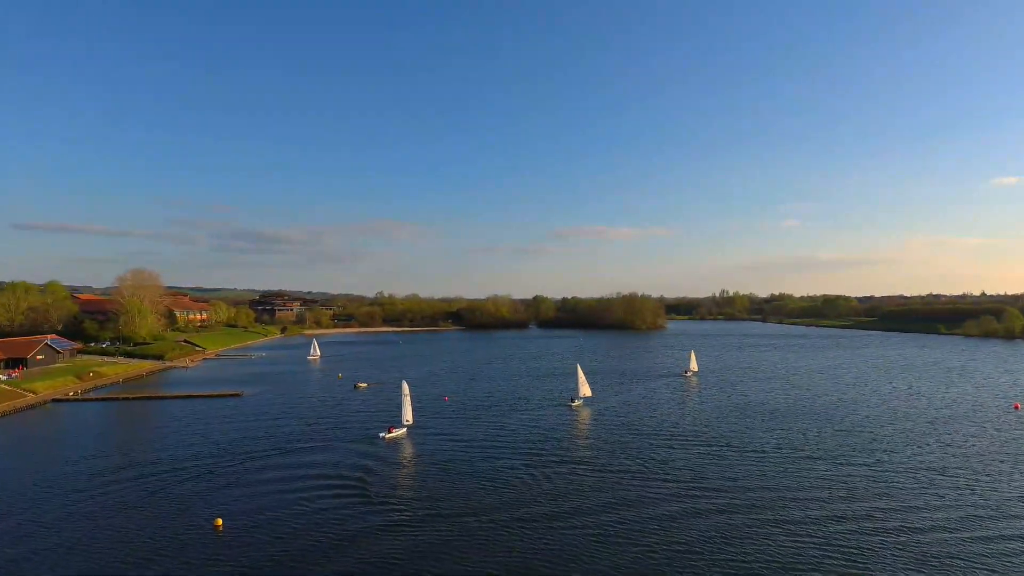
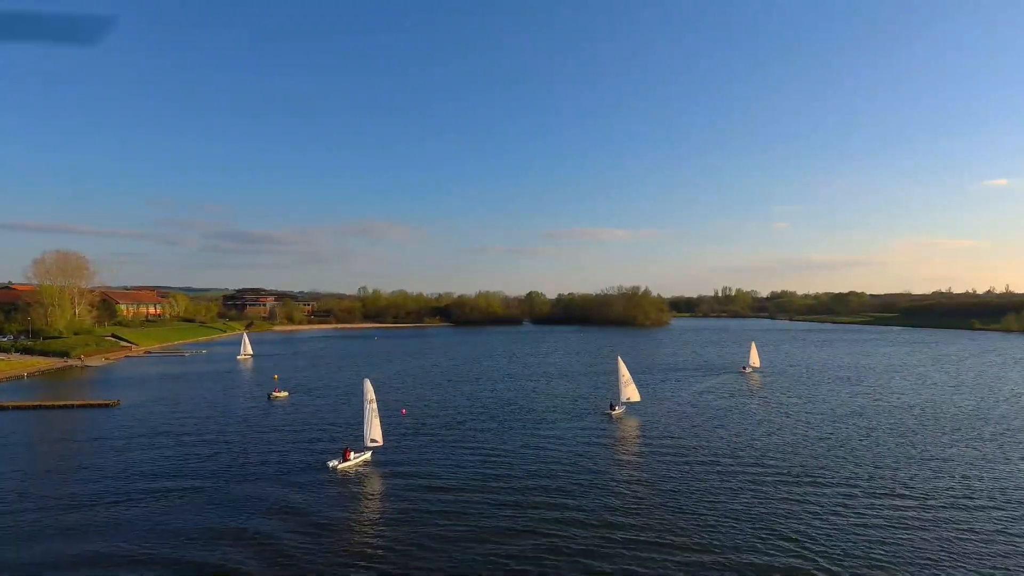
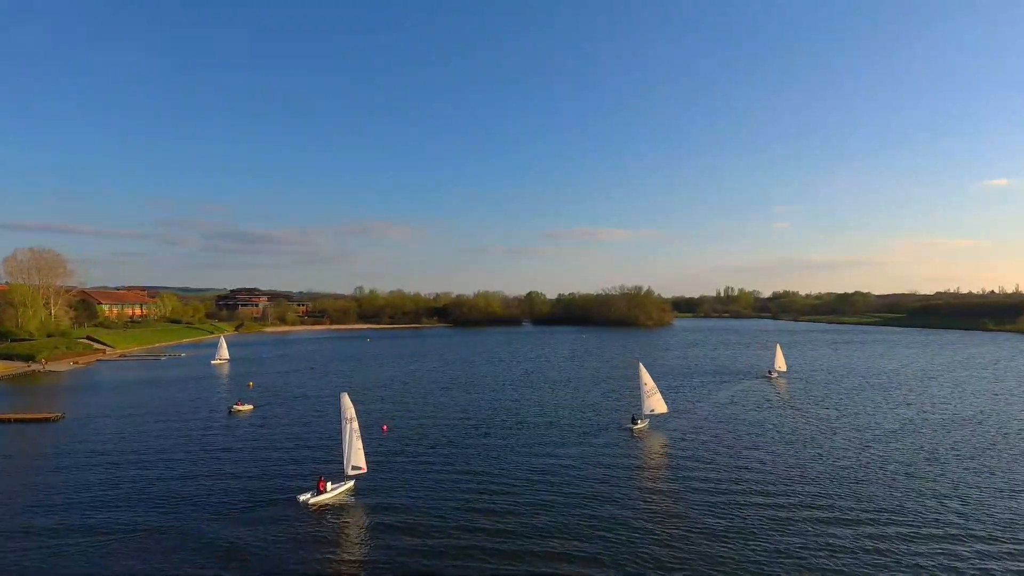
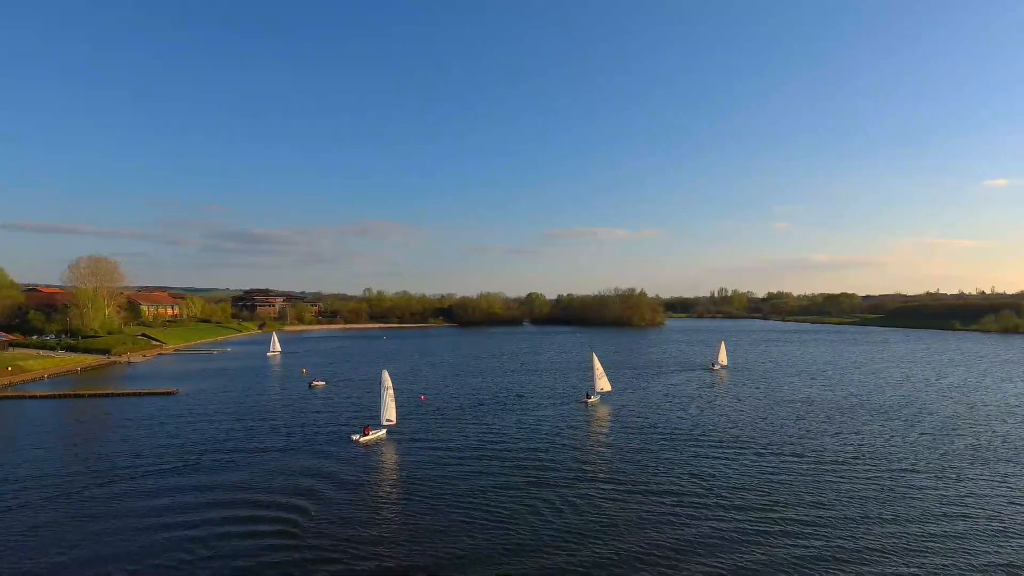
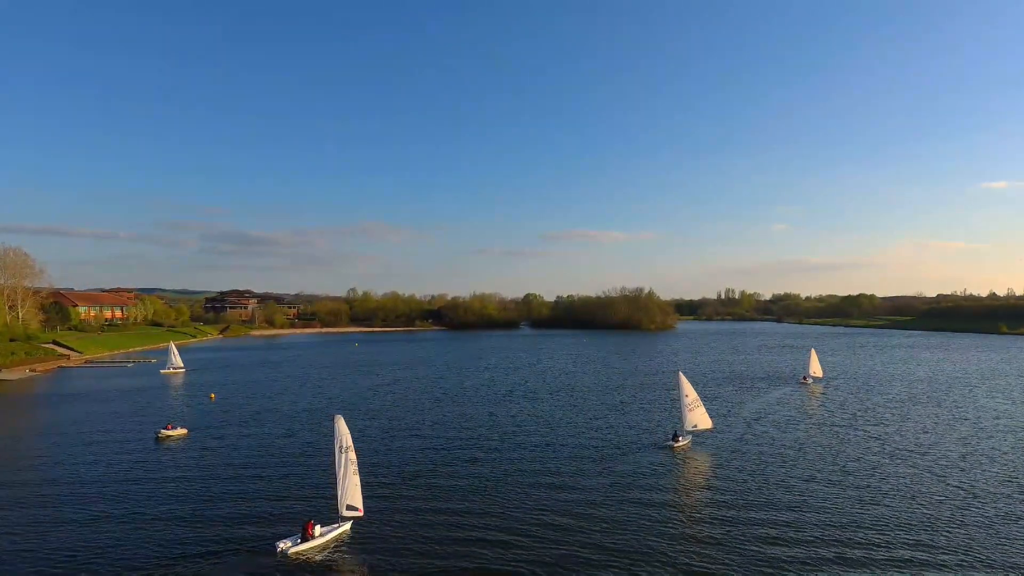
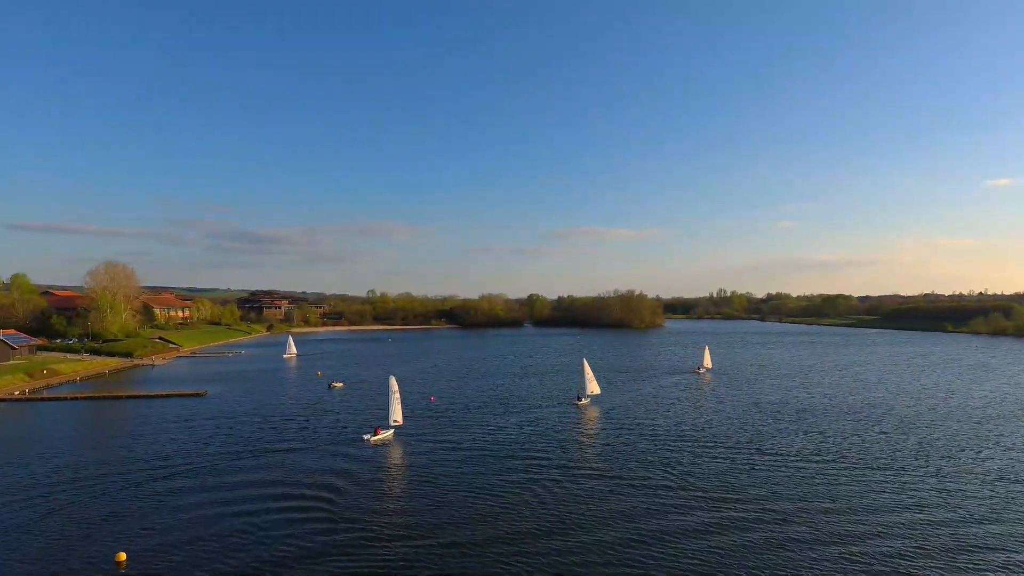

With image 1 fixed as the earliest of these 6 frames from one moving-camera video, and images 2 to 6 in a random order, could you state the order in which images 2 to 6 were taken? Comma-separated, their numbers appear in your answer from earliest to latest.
6, 4, 2, 3, 5
